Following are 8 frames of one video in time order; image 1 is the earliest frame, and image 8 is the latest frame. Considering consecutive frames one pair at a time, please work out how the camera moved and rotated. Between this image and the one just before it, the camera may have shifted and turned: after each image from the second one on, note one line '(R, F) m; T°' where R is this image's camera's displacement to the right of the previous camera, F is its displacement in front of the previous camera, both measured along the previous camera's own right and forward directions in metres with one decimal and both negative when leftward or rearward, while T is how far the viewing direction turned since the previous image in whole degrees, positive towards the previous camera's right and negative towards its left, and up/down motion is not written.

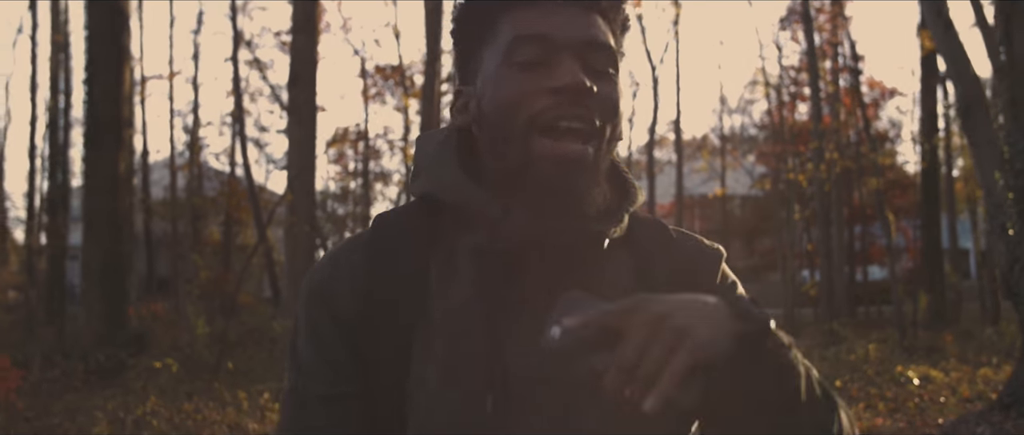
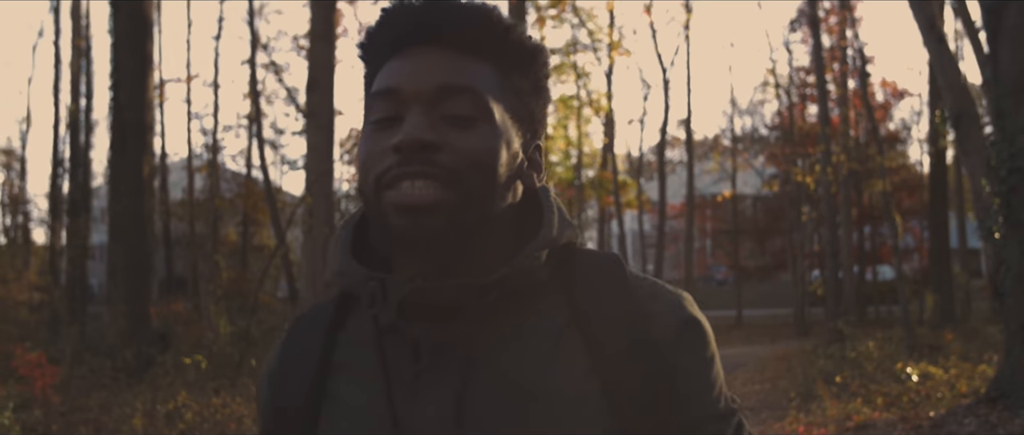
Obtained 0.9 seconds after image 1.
(0.0, -0.6) m; -1°
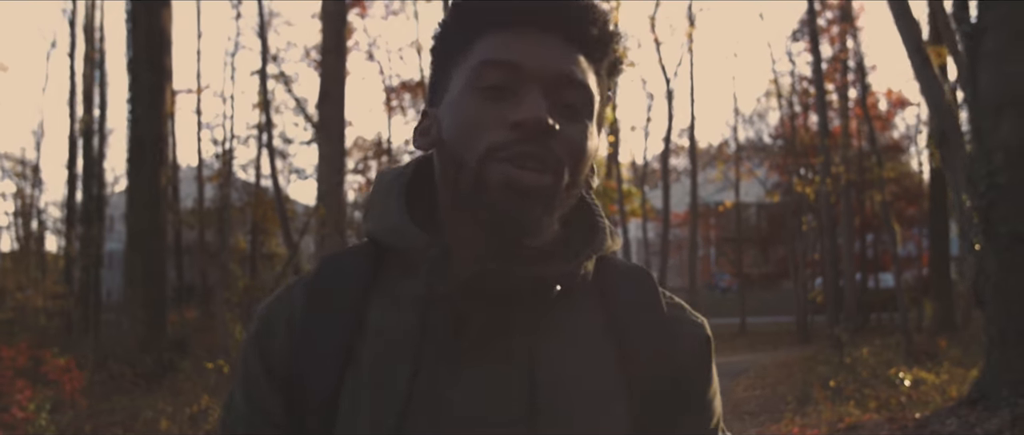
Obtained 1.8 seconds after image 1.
(0.0, -0.6) m; 0°
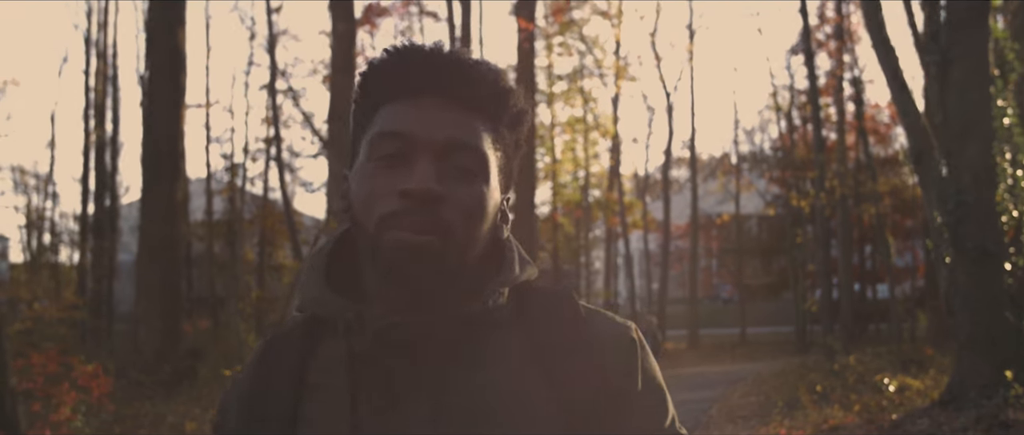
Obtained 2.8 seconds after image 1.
(0.0, -0.9) m; 0°
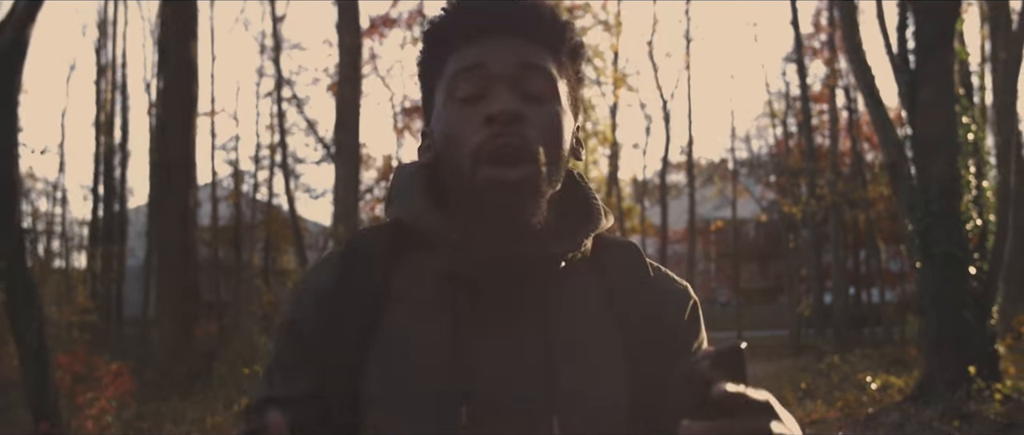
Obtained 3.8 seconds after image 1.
(0.0, -0.9) m; 0°
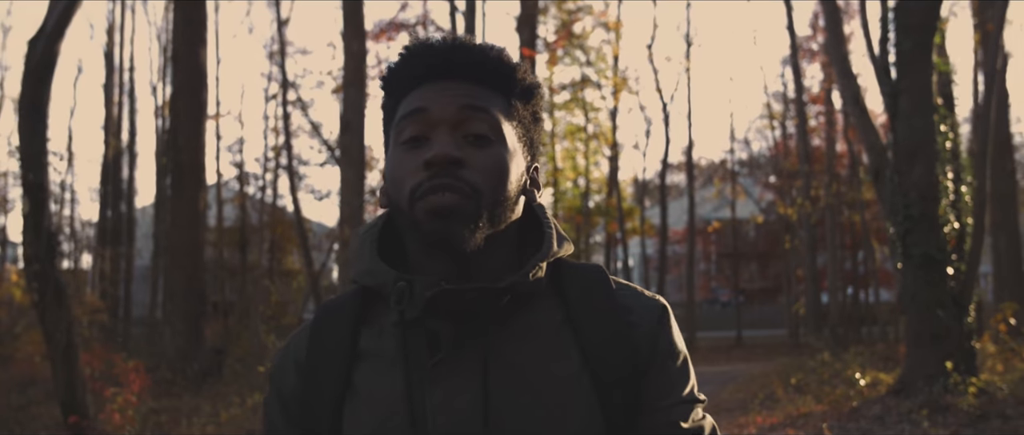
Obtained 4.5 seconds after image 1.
(0.0, -0.7) m; 0°
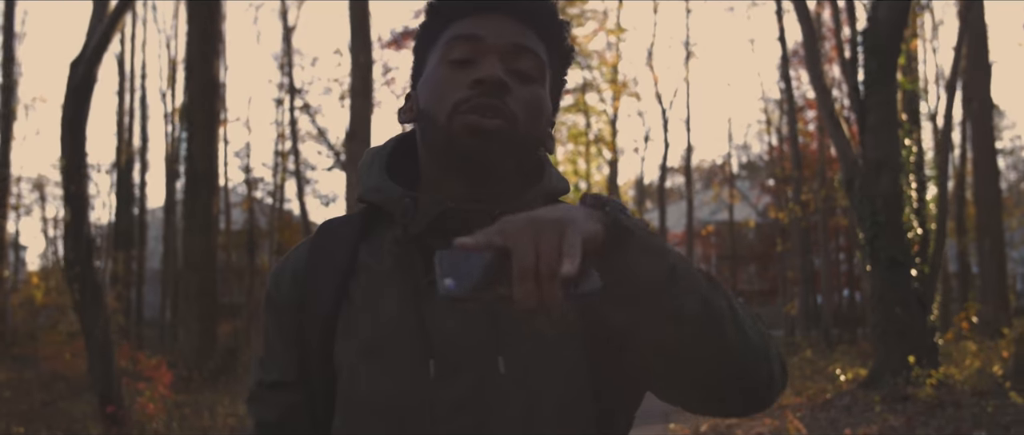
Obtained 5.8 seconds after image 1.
(0.0, -1.1) m; 0°
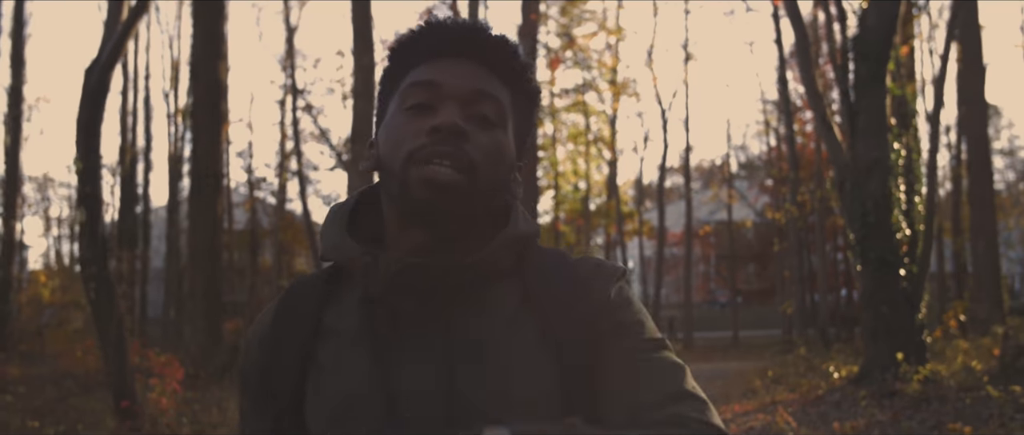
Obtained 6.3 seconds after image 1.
(0.0, -0.4) m; 0°
